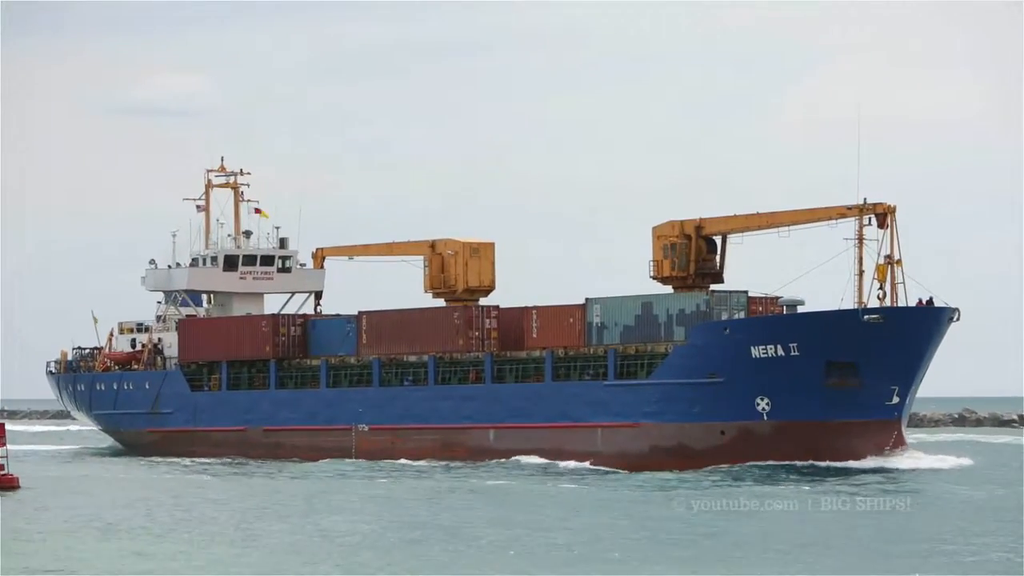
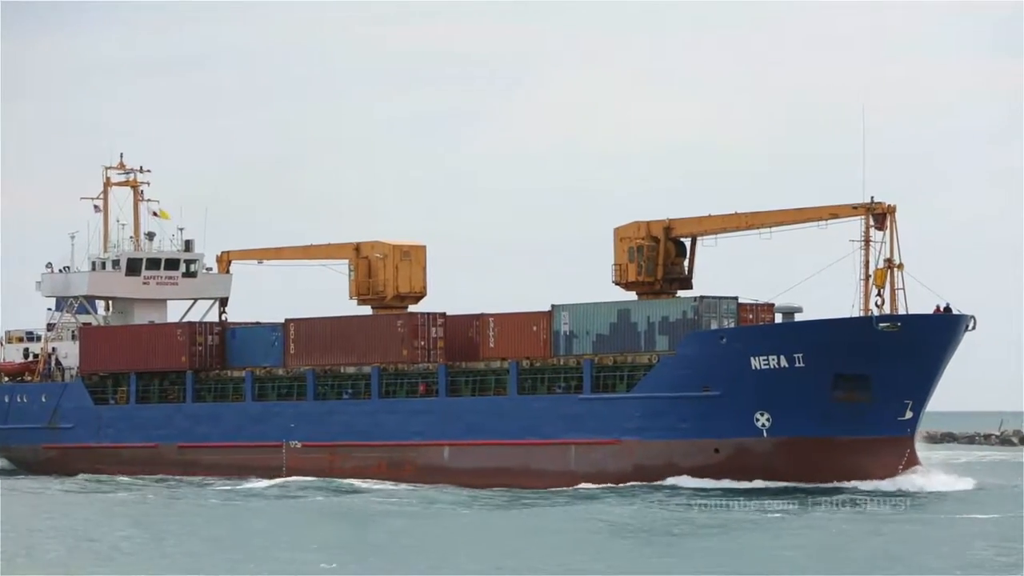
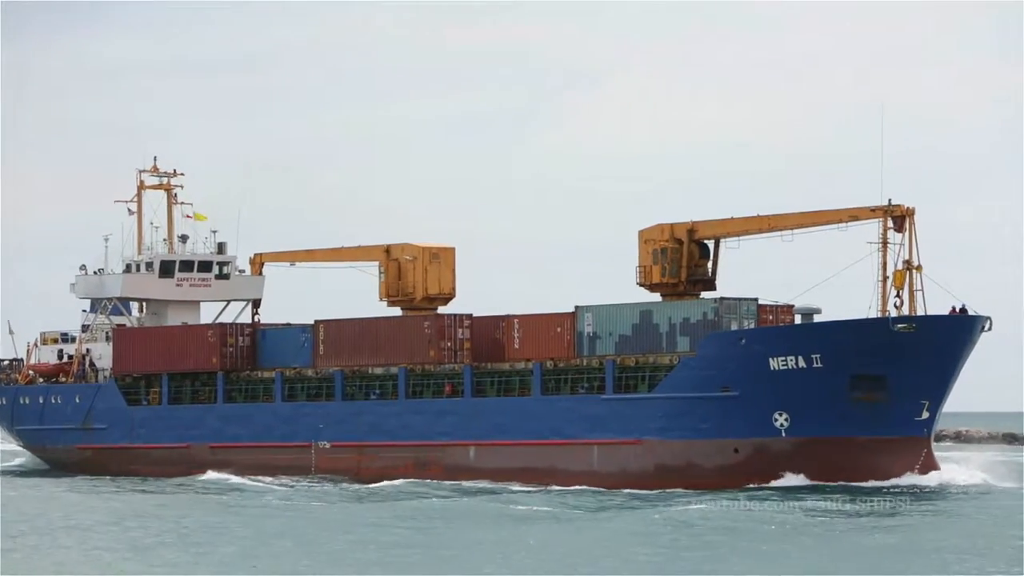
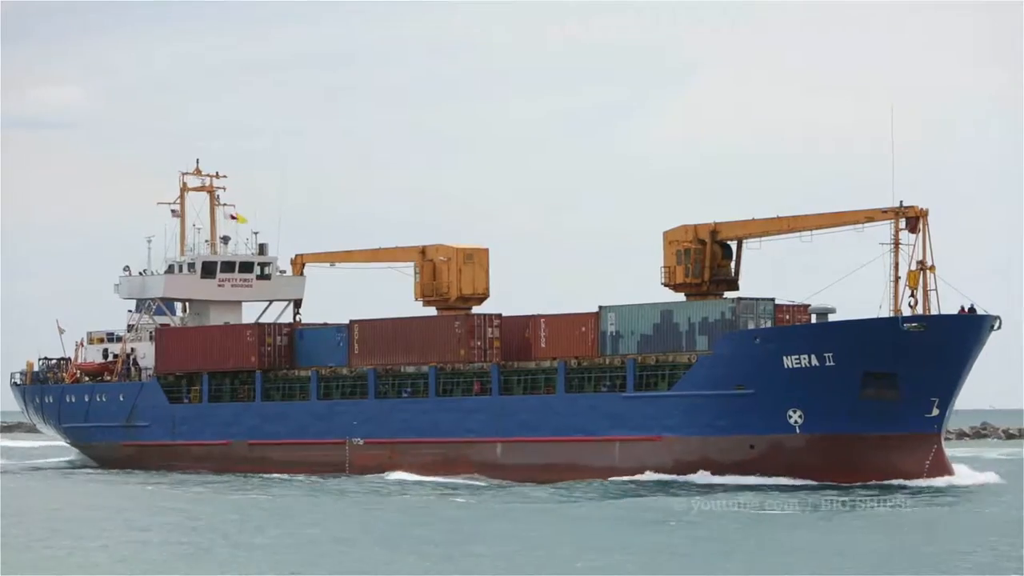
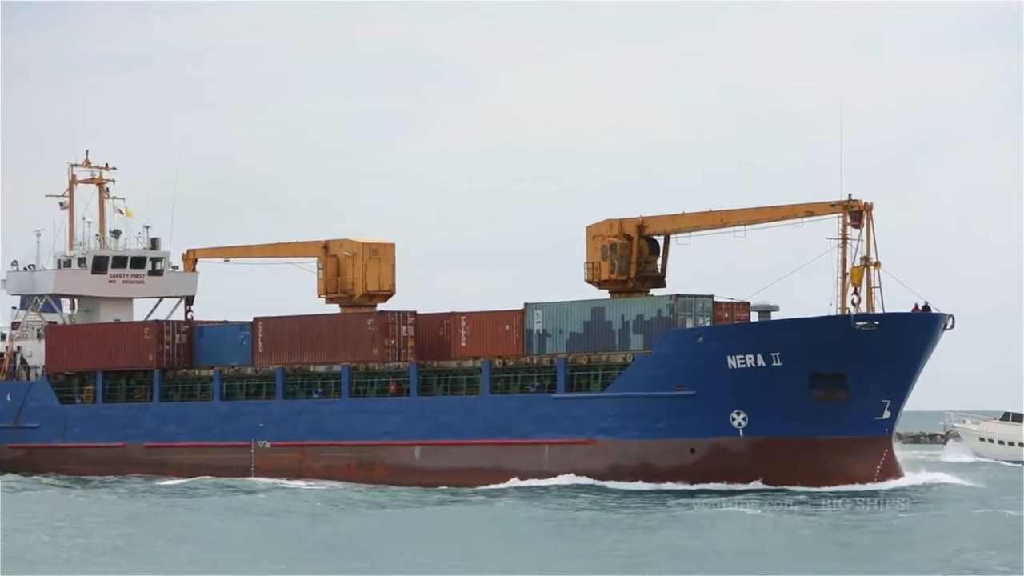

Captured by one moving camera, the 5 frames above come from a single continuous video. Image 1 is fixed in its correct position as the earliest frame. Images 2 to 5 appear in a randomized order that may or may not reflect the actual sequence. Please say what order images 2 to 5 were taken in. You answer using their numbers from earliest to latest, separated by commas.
4, 3, 2, 5
